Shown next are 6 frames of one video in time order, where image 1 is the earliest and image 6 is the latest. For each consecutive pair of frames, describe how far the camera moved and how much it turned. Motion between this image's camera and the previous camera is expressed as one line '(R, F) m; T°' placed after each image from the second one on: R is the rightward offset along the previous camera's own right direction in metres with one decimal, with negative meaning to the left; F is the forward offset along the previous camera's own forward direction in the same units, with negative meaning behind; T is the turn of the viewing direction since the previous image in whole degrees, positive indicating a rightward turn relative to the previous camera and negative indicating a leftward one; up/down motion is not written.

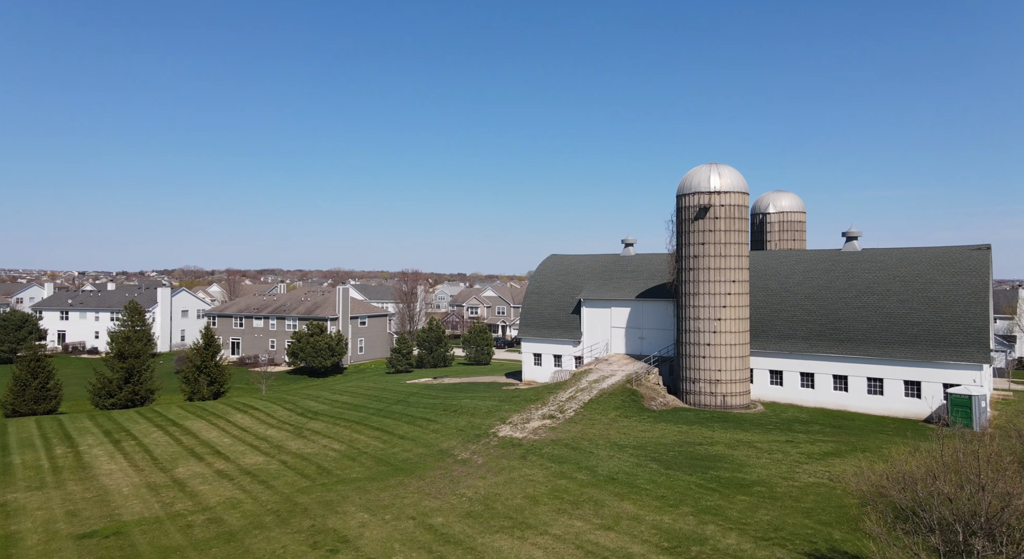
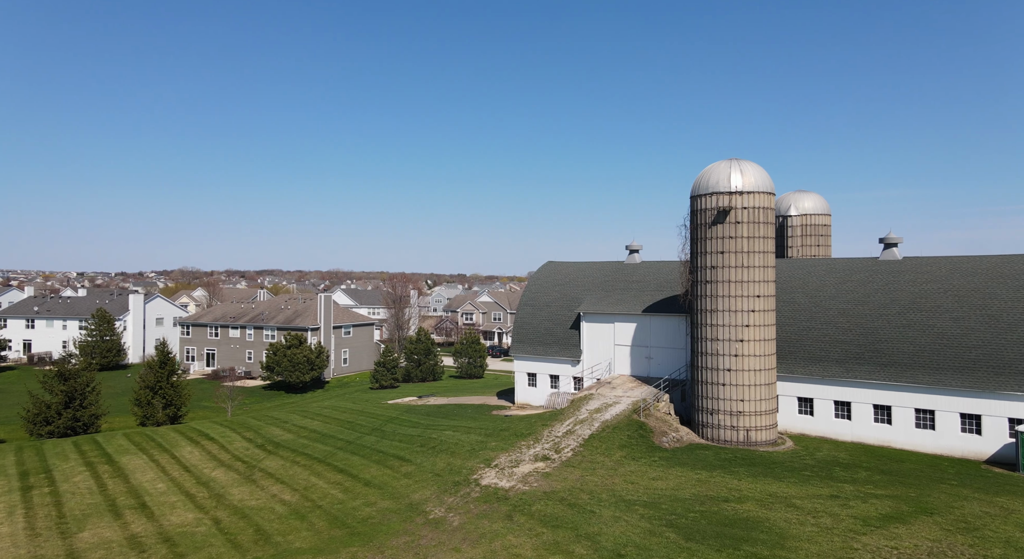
(+0.5, +4.3) m; 0°
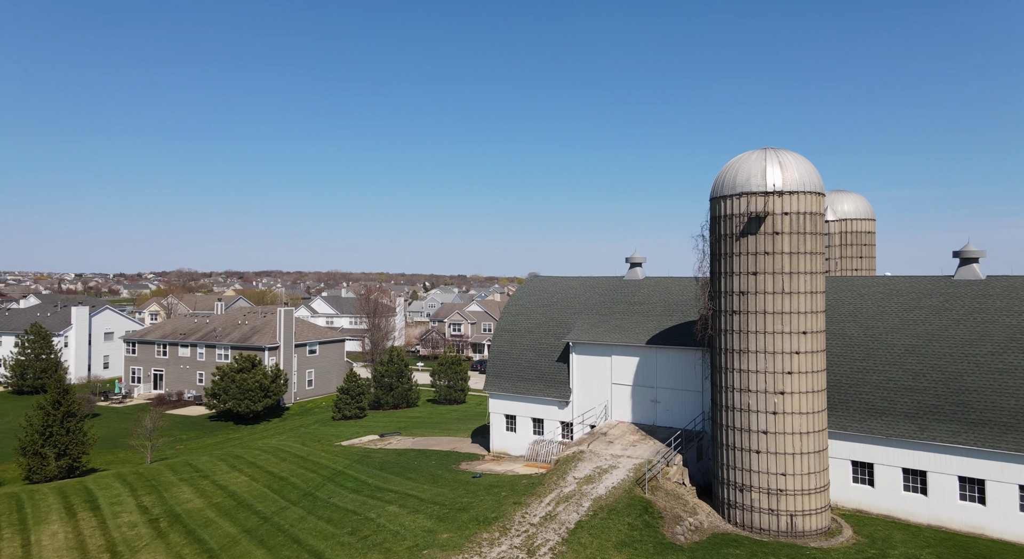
(+1.1, +6.7) m; 0°
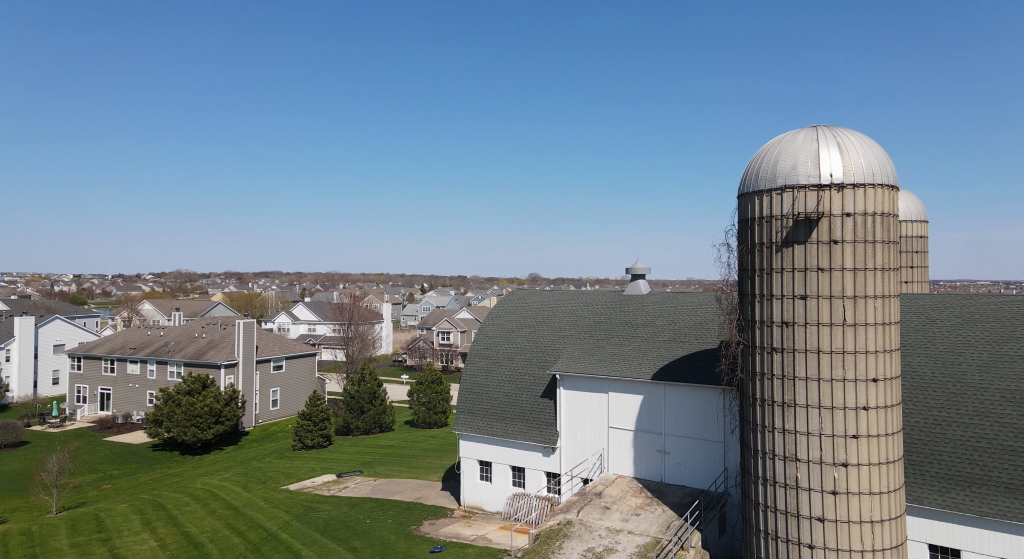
(+0.9, +5.4) m; 0°
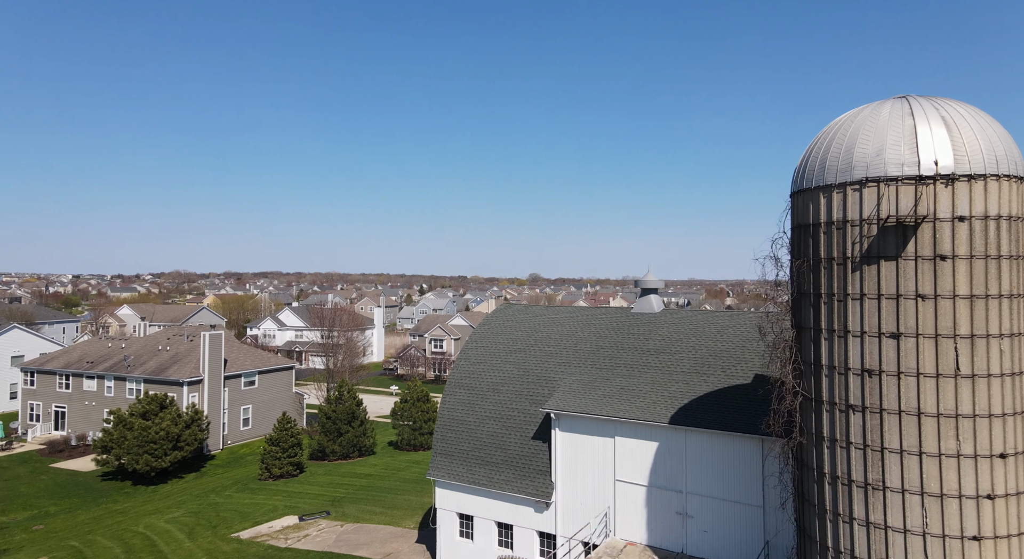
(+0.4, +4.1) m; 0°
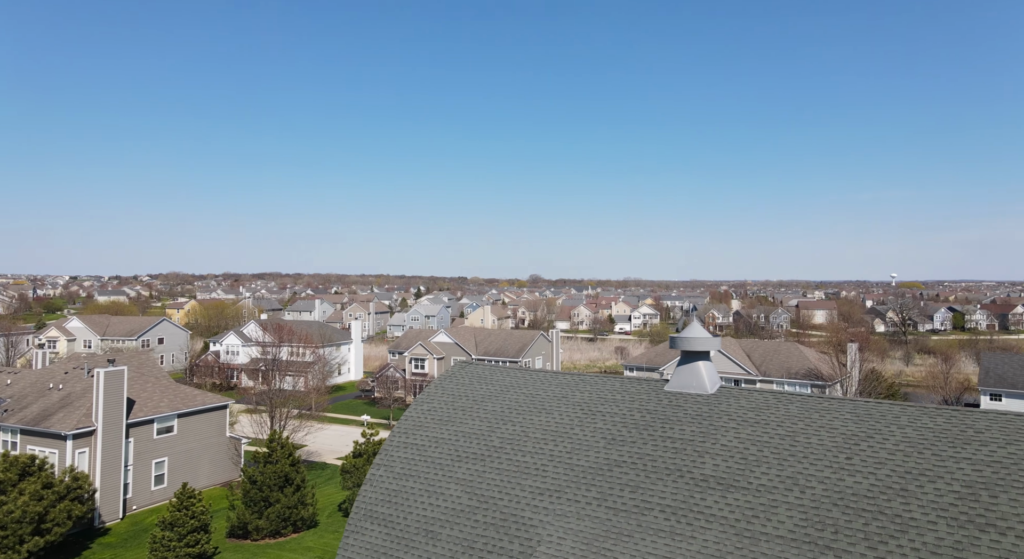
(+0.9, +9.0) m; 0°
